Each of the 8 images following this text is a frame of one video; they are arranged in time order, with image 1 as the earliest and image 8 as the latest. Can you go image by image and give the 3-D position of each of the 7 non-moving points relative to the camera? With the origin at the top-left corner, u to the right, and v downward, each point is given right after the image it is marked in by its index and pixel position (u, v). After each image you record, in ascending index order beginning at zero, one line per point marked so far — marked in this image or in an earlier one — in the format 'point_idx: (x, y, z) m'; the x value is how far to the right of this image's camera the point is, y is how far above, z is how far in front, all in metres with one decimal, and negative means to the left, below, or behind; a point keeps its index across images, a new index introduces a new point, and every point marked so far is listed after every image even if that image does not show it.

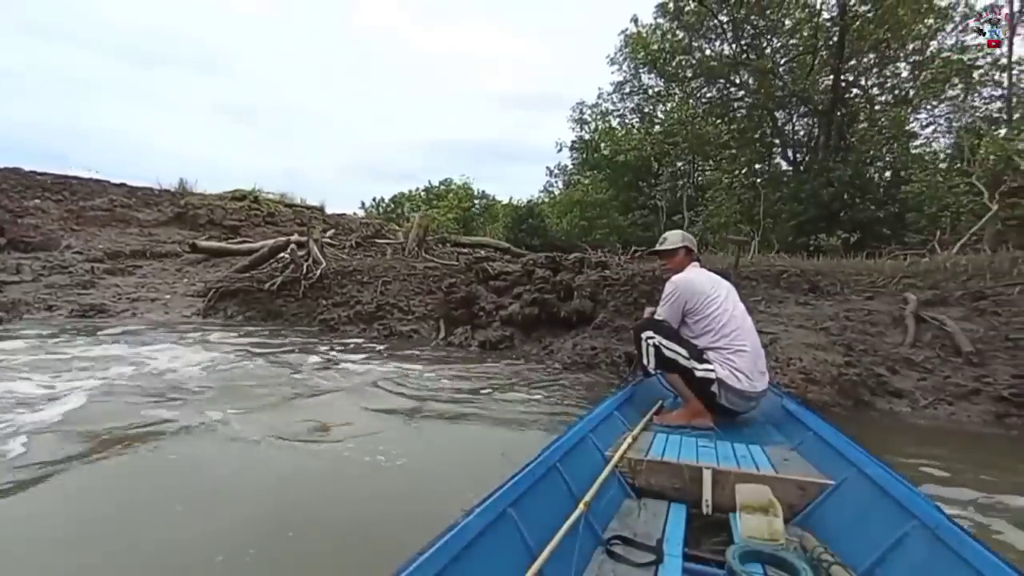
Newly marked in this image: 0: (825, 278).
0: (+6.1, +0.2, +8.9) m
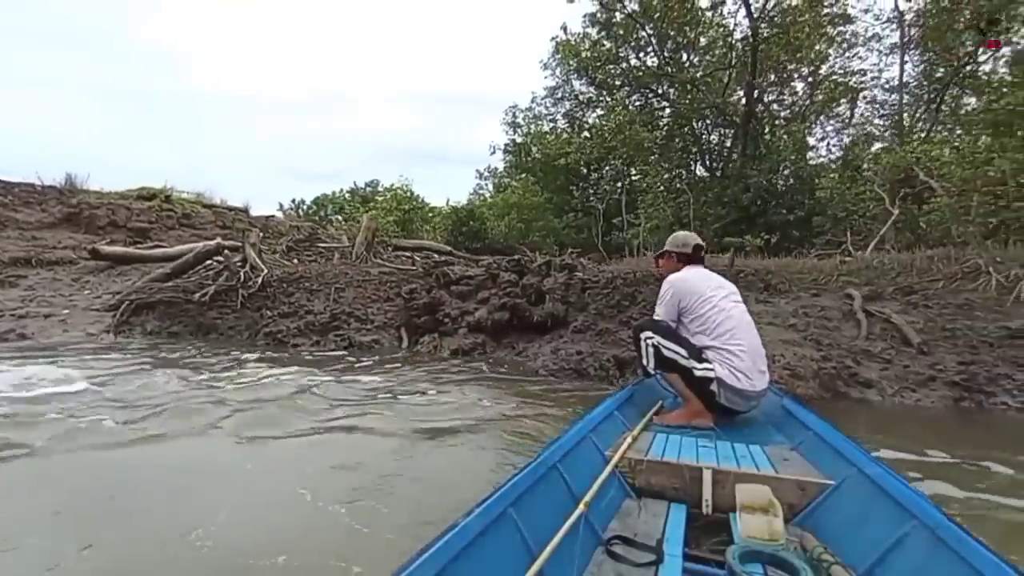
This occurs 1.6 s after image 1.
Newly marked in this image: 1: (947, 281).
0: (+5.5, +0.2, +9.5) m
1: (+7.7, +0.1, +8.1) m
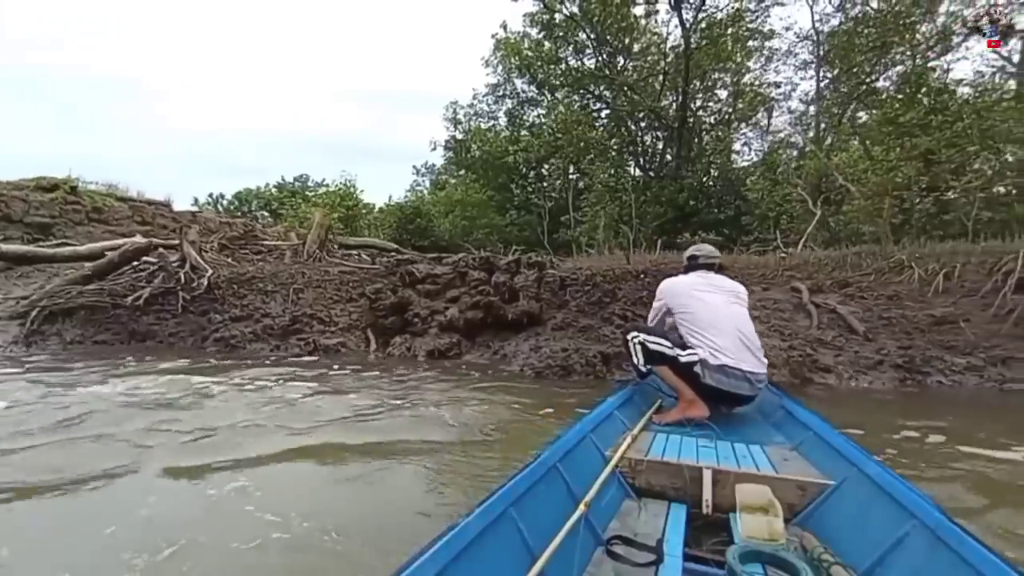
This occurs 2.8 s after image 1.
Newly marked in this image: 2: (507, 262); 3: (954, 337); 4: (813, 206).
0: (+4.9, +0.4, +10.1) m
1: (+7.2, +0.3, +9.0) m
2: (-0.1, +0.6, +10.2) m
3: (+7.1, -0.8, +7.3) m
4: (+11.6, +3.1, +17.4) m
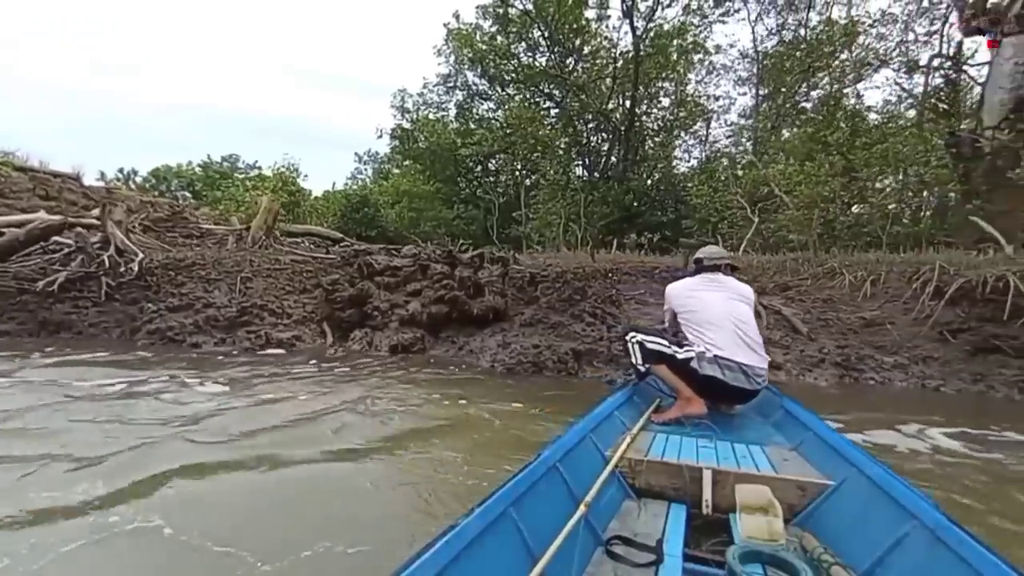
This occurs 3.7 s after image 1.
0: (+4.0, +0.4, +10.6) m
1: (+6.5, +0.2, +9.8) m
2: (-0.9, +0.7, +10.1) m
3: (+6.6, -0.9, +8.1) m
4: (+9.9, +3.1, +18.7) m
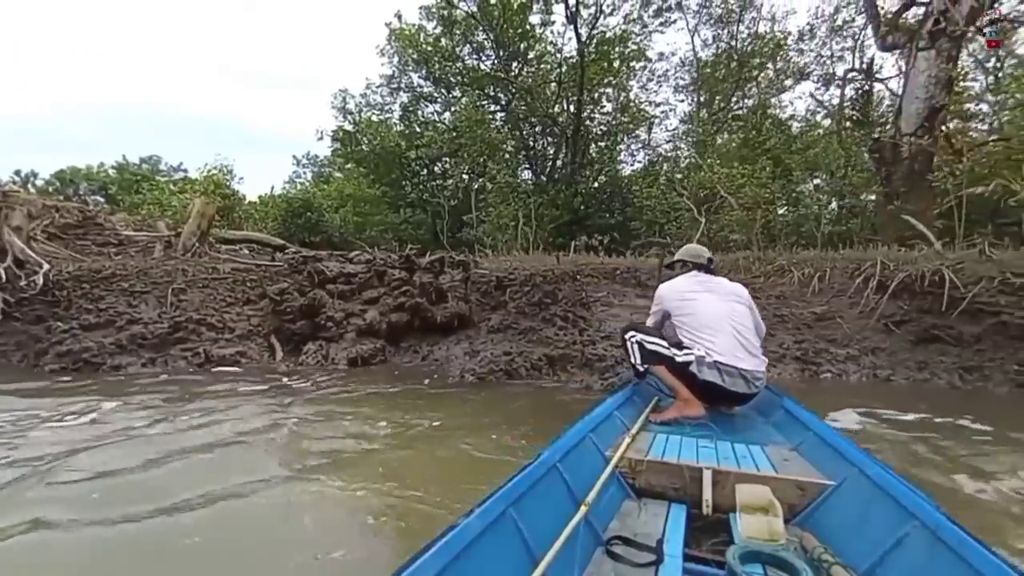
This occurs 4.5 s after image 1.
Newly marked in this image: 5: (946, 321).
0: (+3.1, +0.3, +10.7) m
1: (+5.7, +0.2, +10.2) m
2: (-1.8, +0.5, +9.6) m
3: (+6.0, -0.8, +8.5) m
4: (+7.9, +3.1, +19.4) m
5: (+7.7, -0.6, +8.0) m
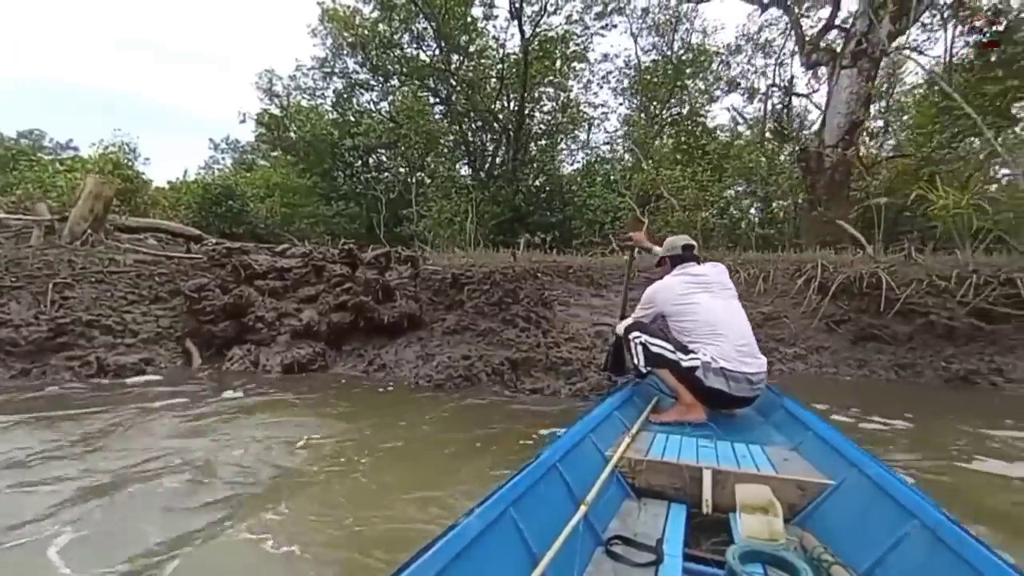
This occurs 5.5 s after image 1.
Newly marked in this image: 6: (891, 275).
0: (+2.0, +0.4, +10.6) m
1: (+4.6, +0.2, +10.4) m
2: (-2.7, +0.6, +8.8) m
3: (+5.2, -0.8, +8.8) m
4: (+5.6, +3.1, +19.8) m
5: (+6.9, -0.6, +8.6) m
6: (+7.4, +0.2, +8.7) m
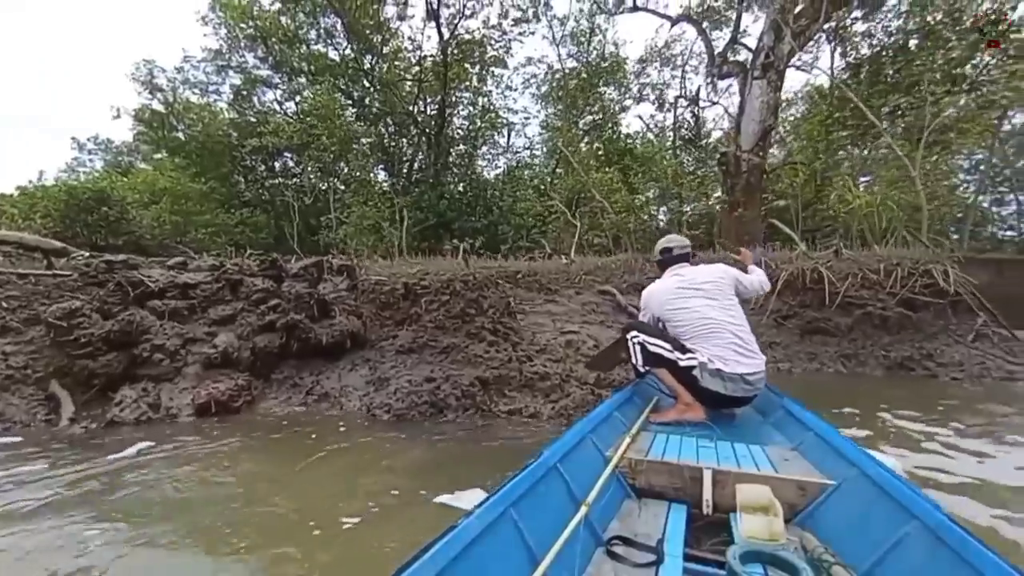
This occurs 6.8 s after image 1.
0: (+0.8, +0.3, +10.1) m
1: (+3.4, +0.2, +10.5) m
2: (-3.5, +0.3, +7.6) m
3: (+4.3, -0.8, +8.9) m
4: (+2.6, +3.0, +19.9) m
5: (+6.0, -0.5, +9.0) m
6: (+6.4, +0.4, +9.3) m
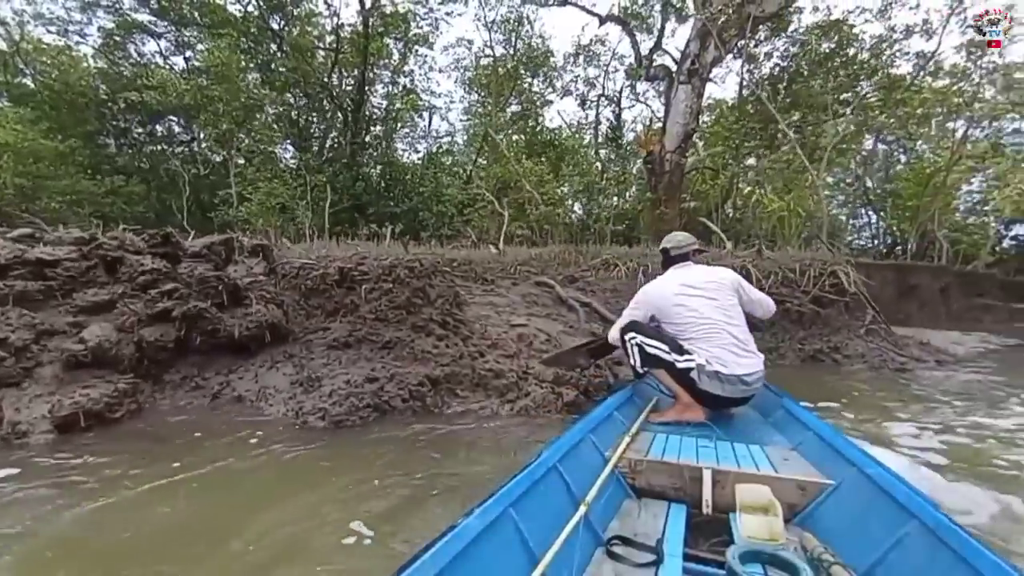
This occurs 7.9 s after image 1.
0: (-0.6, +0.5, +9.7) m
1: (+1.9, +0.4, +10.5) m
2: (-4.3, +0.6, +6.4) m
3: (+3.0, -0.7, +9.1) m
4: (-0.6, +3.4, +19.6) m
5: (+4.8, -0.4, +9.6) m
6: (+5.1, +0.4, +9.9) m
